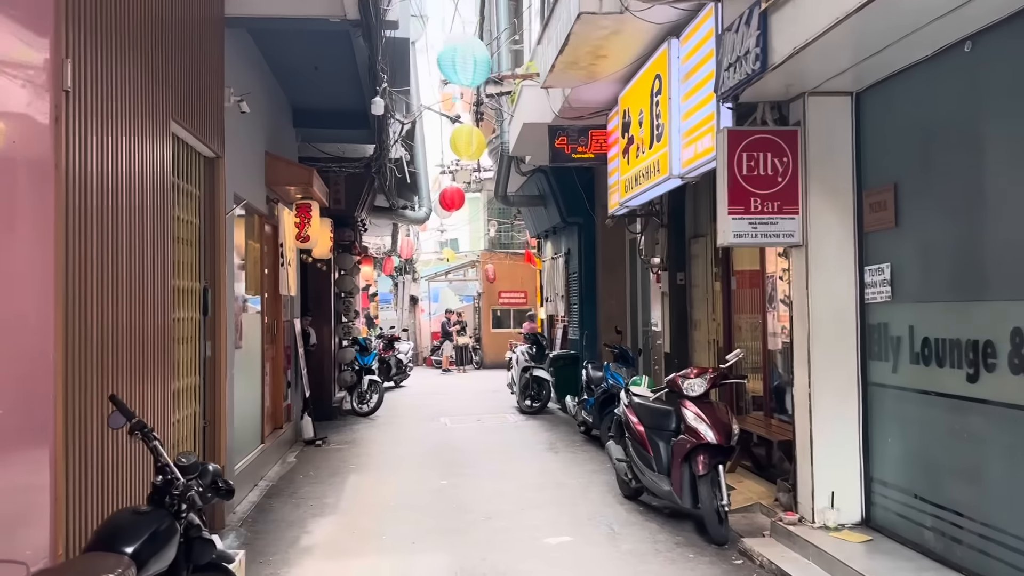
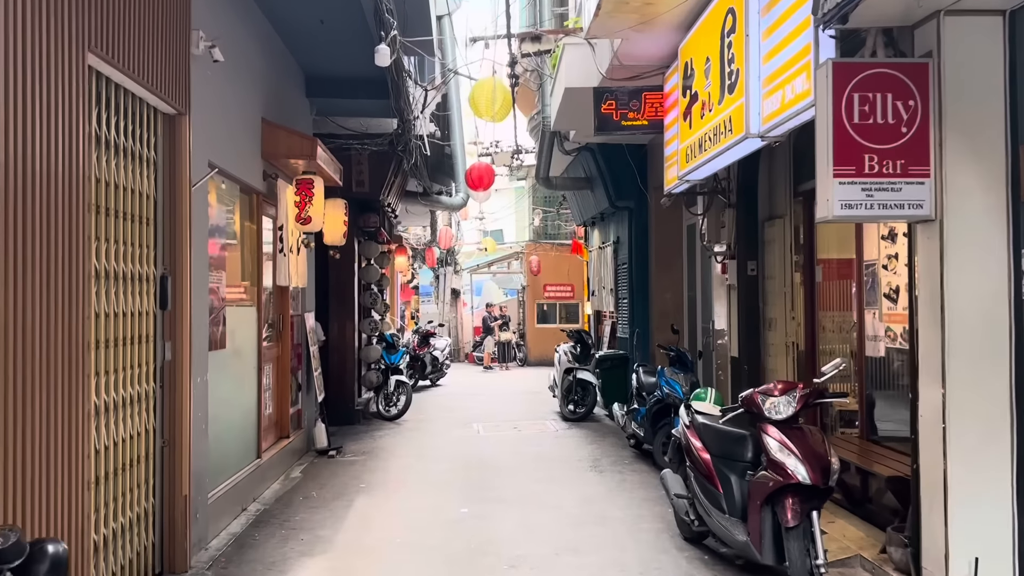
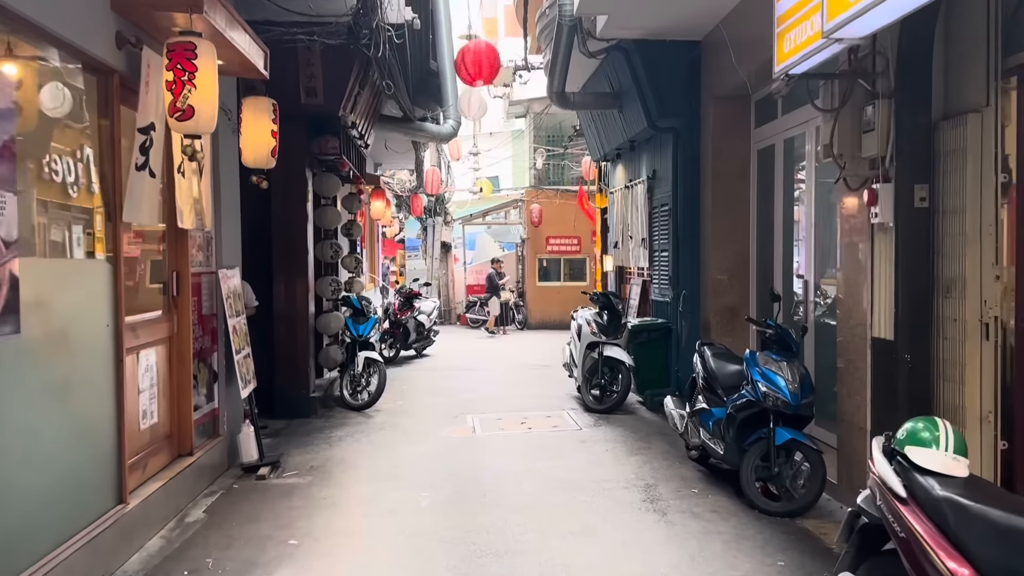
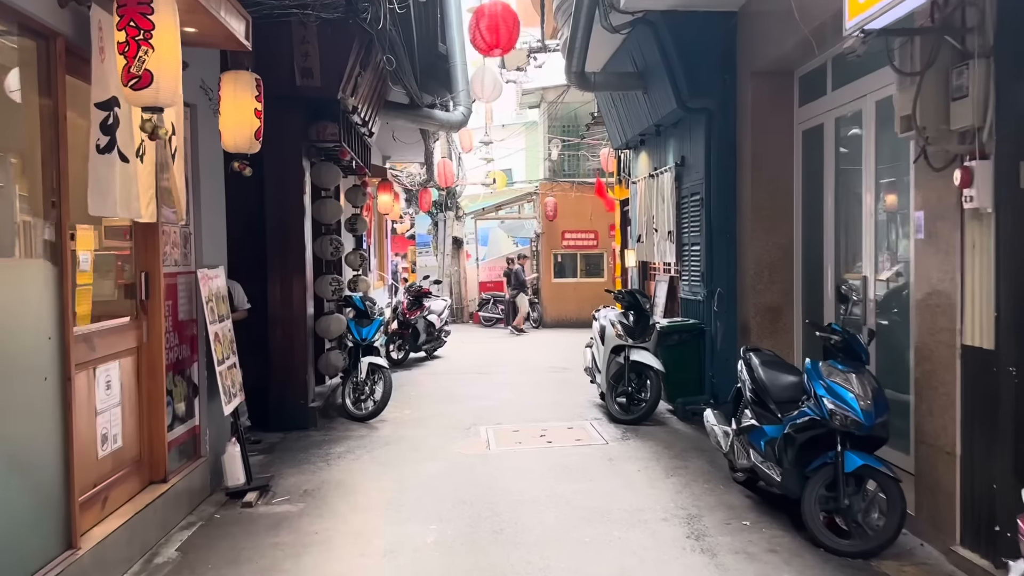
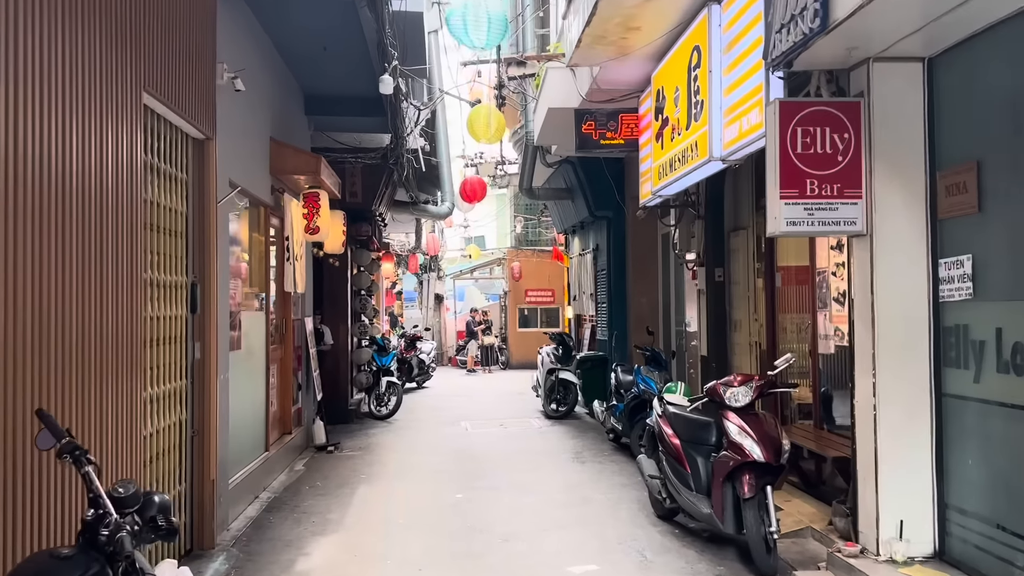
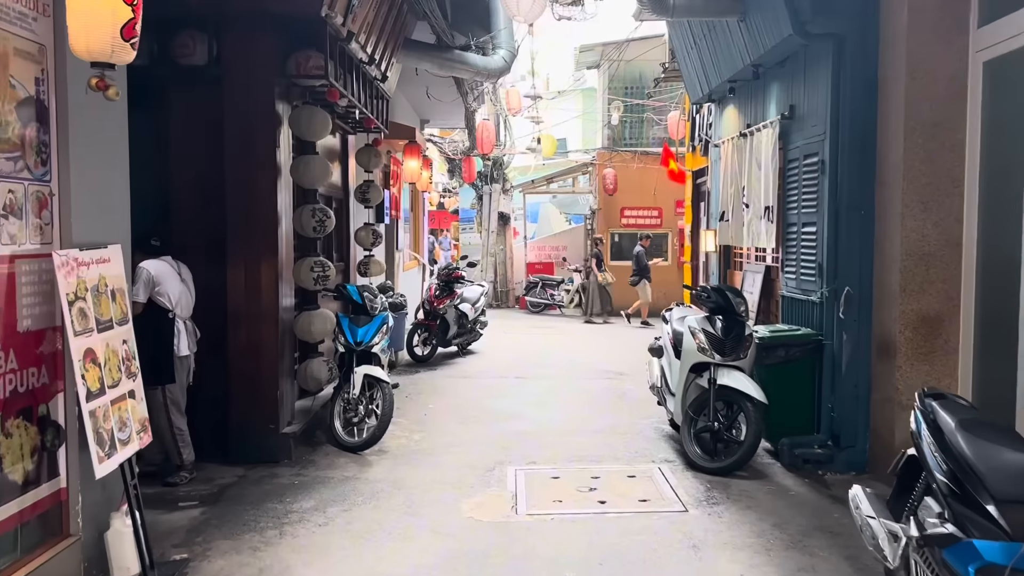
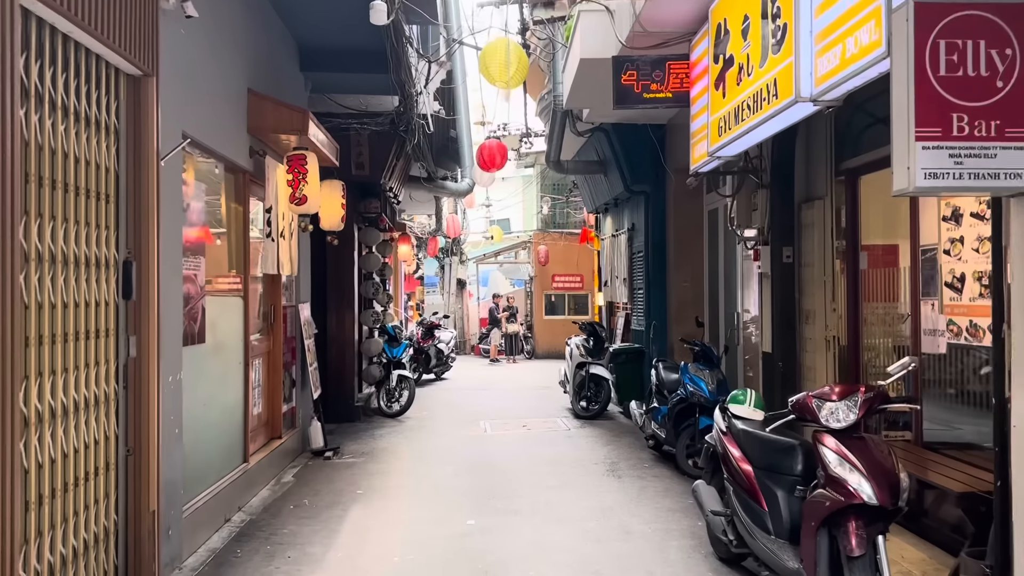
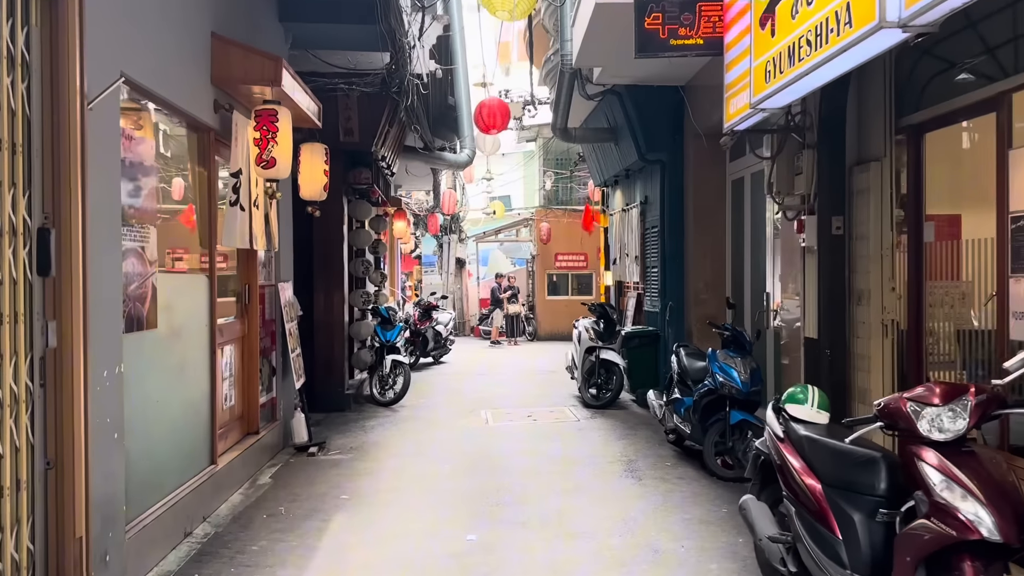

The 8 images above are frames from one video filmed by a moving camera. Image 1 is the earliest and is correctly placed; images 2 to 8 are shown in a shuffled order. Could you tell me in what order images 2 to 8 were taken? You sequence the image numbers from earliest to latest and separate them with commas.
5, 2, 7, 8, 3, 4, 6
